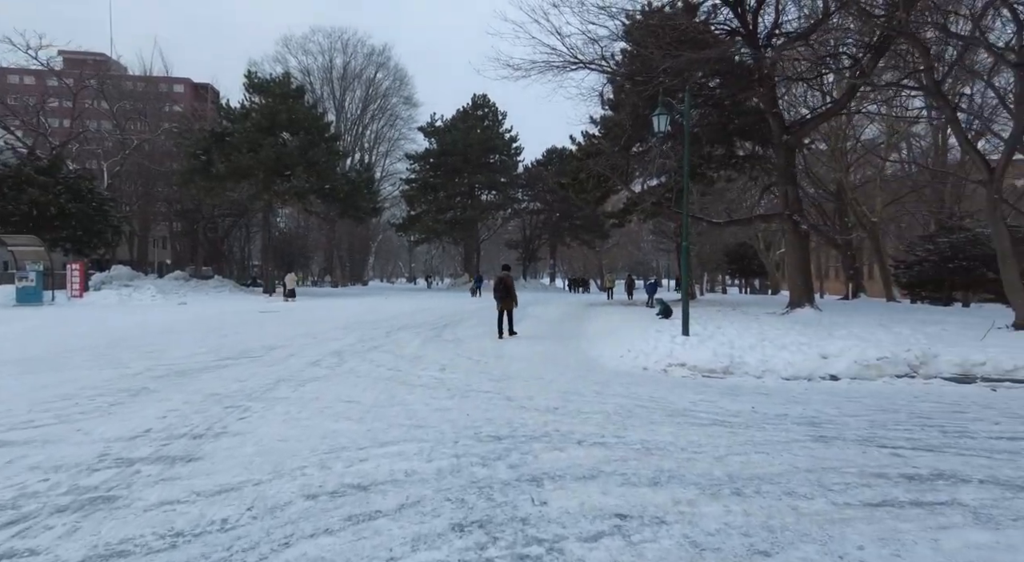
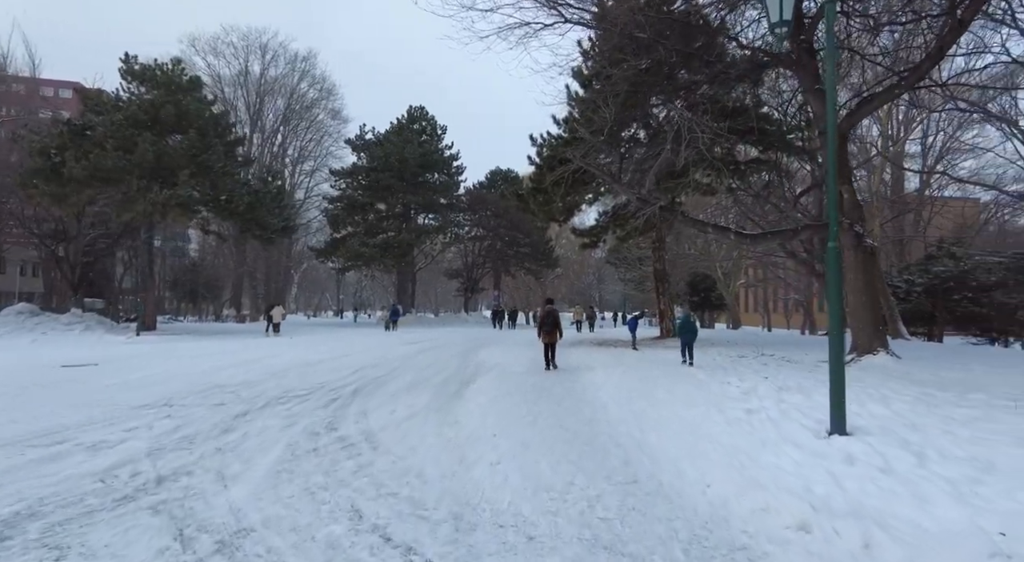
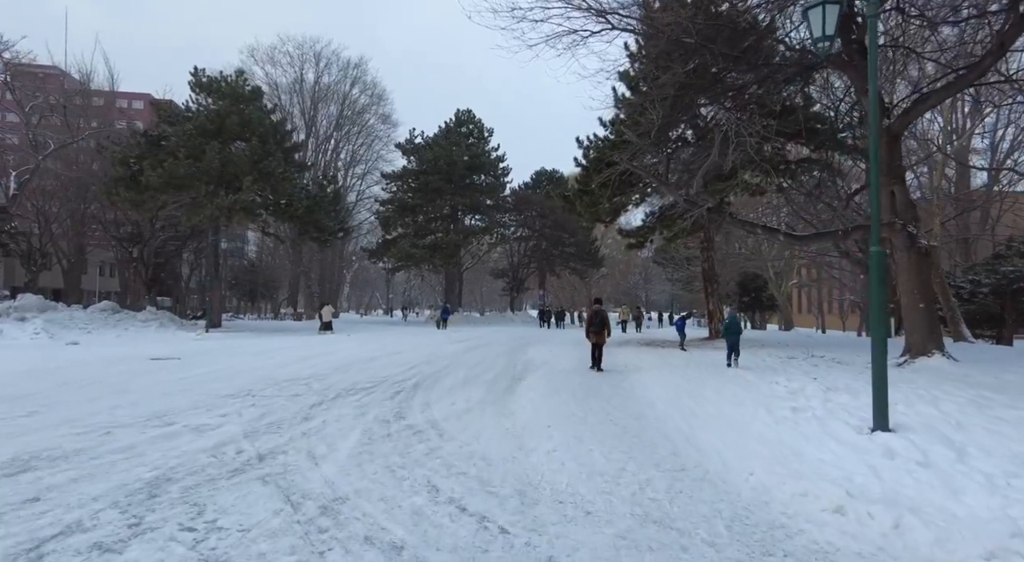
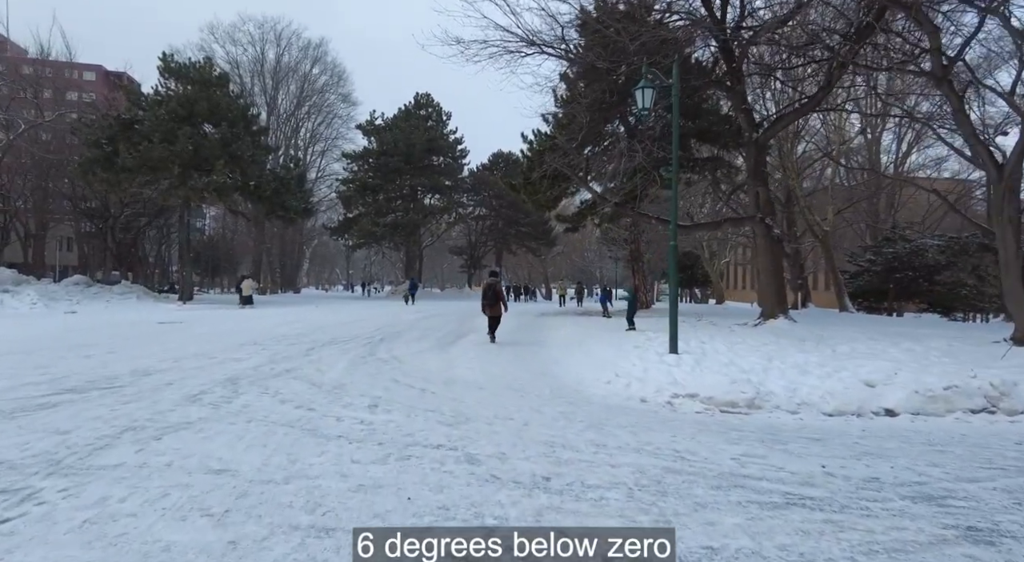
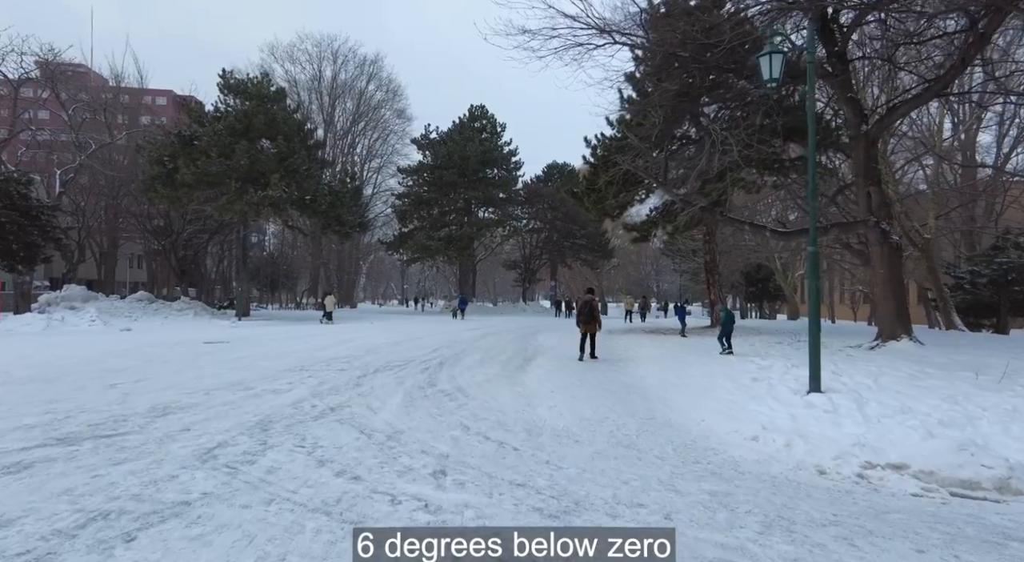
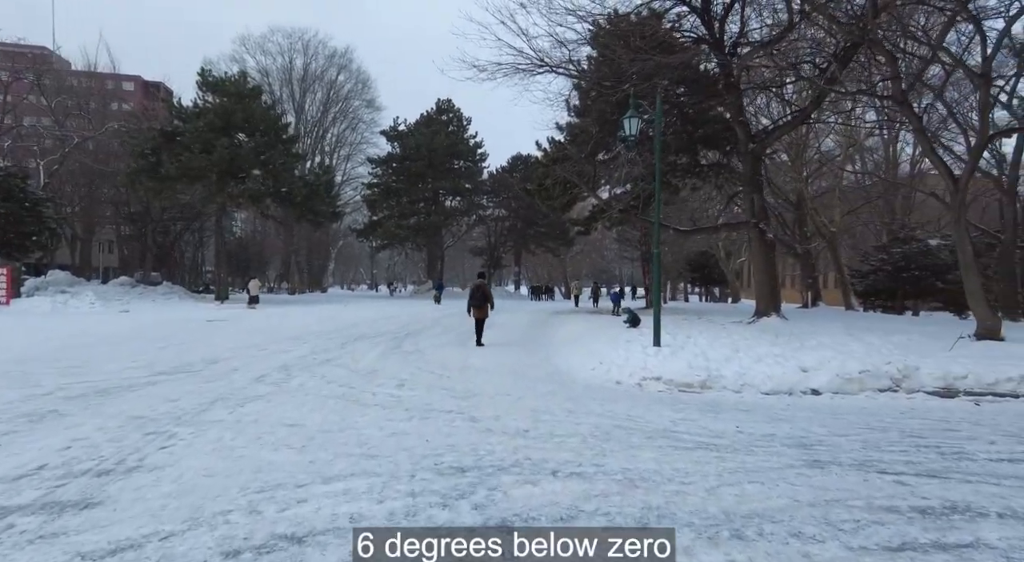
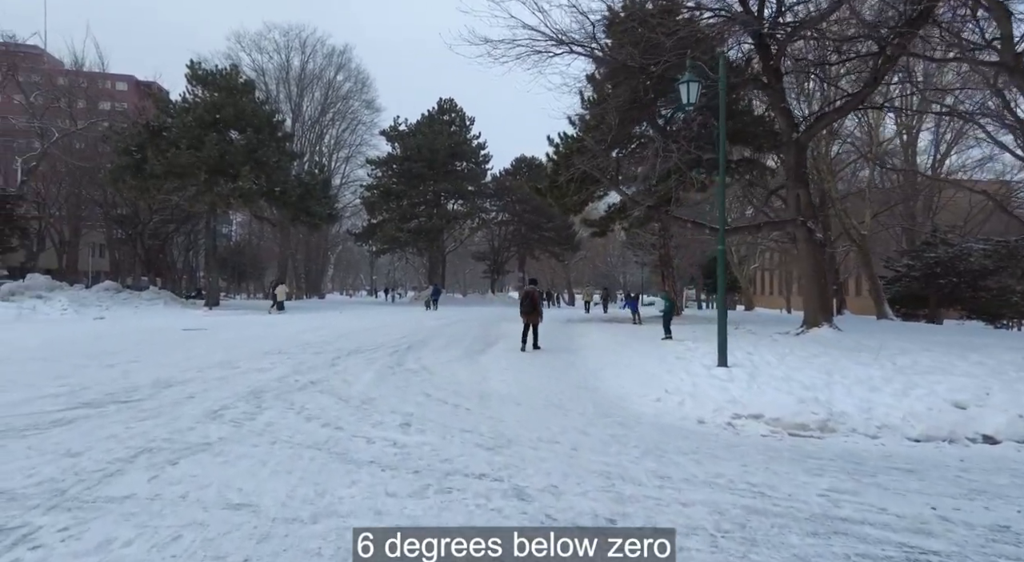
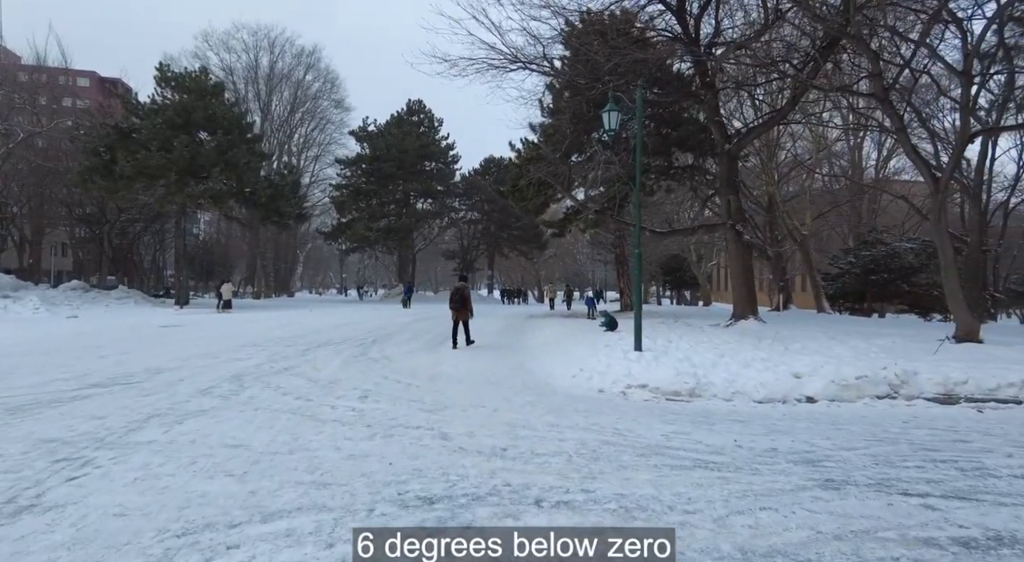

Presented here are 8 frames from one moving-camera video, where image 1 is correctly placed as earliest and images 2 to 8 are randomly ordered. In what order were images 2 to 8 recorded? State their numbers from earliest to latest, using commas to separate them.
6, 8, 4, 7, 5, 3, 2
